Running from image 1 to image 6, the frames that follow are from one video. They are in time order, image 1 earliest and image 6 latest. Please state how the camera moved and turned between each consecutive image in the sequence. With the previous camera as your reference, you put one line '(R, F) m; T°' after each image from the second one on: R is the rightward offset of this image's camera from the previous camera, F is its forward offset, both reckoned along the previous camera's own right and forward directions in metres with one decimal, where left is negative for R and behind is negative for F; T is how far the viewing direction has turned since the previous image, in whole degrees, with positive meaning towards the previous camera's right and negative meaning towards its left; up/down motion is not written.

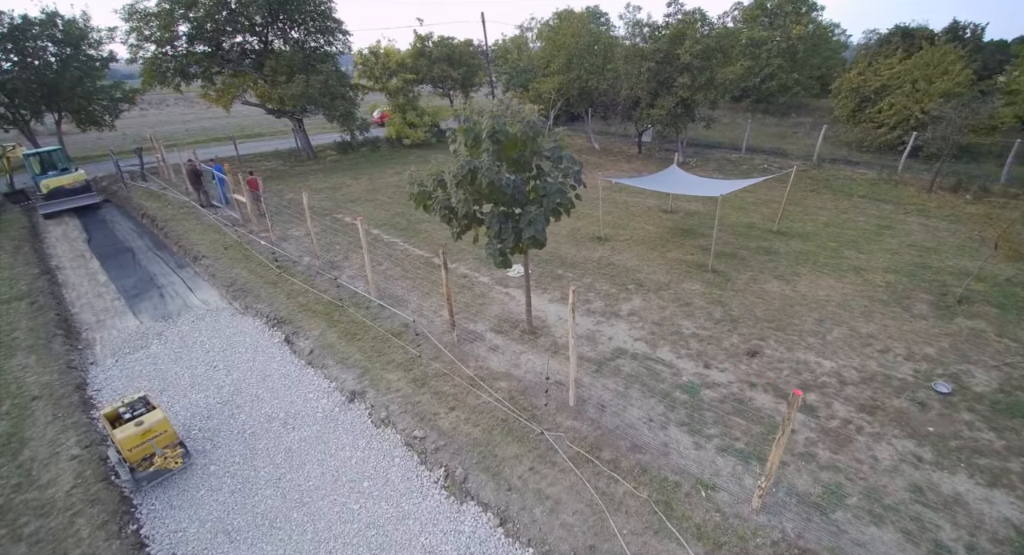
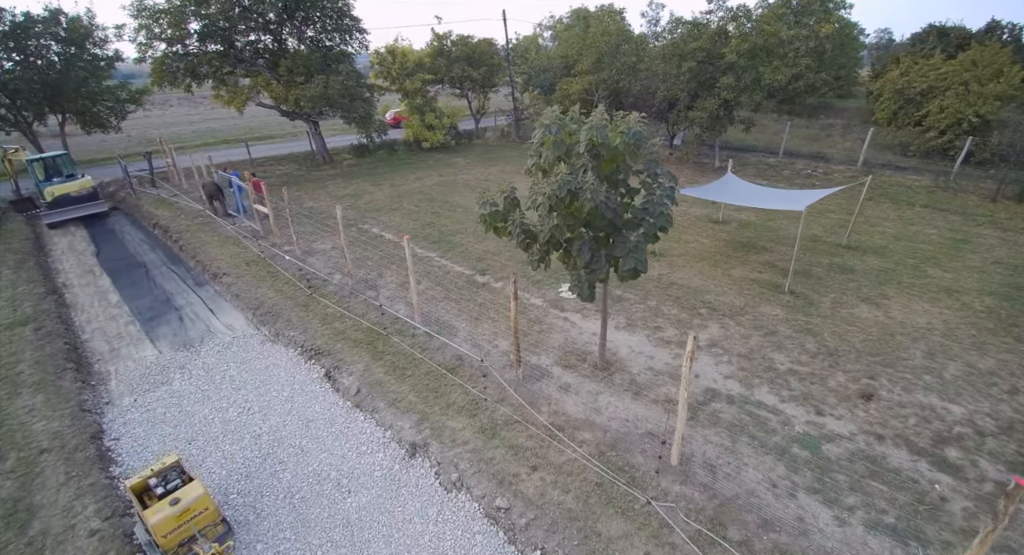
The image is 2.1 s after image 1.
(-1.0, +1.0) m; 0°
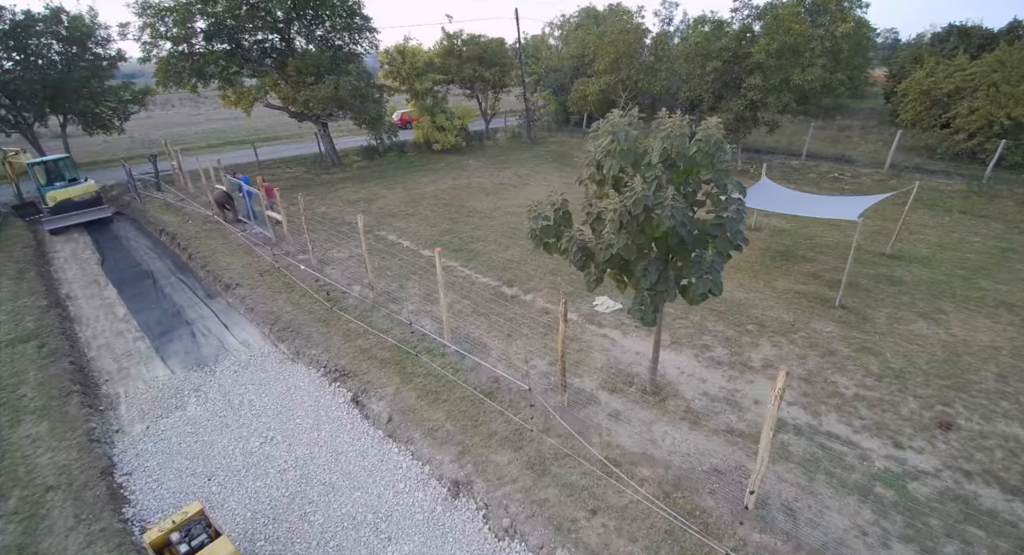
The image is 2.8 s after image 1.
(-0.6, +0.5) m; 0°
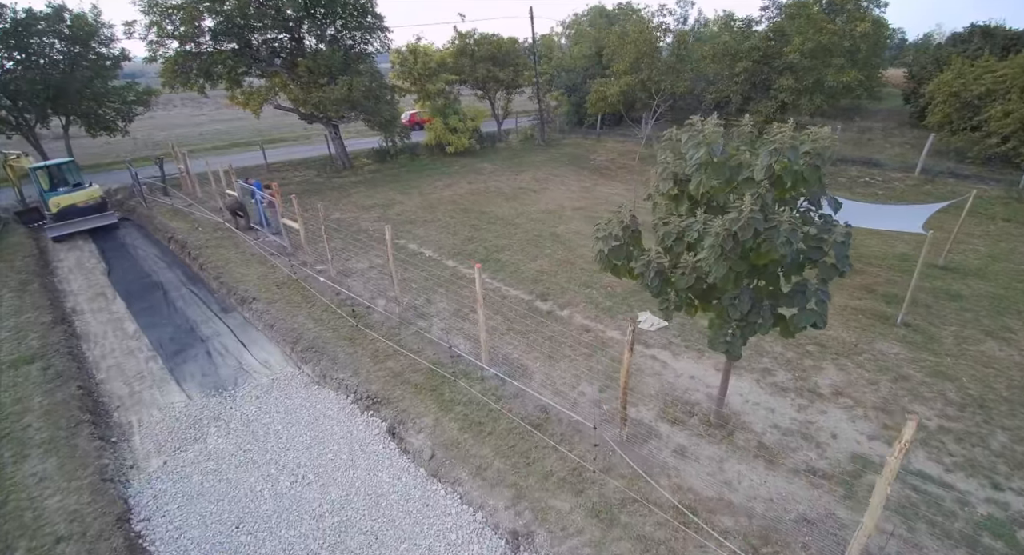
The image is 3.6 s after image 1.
(-0.6, +0.6) m; 0°
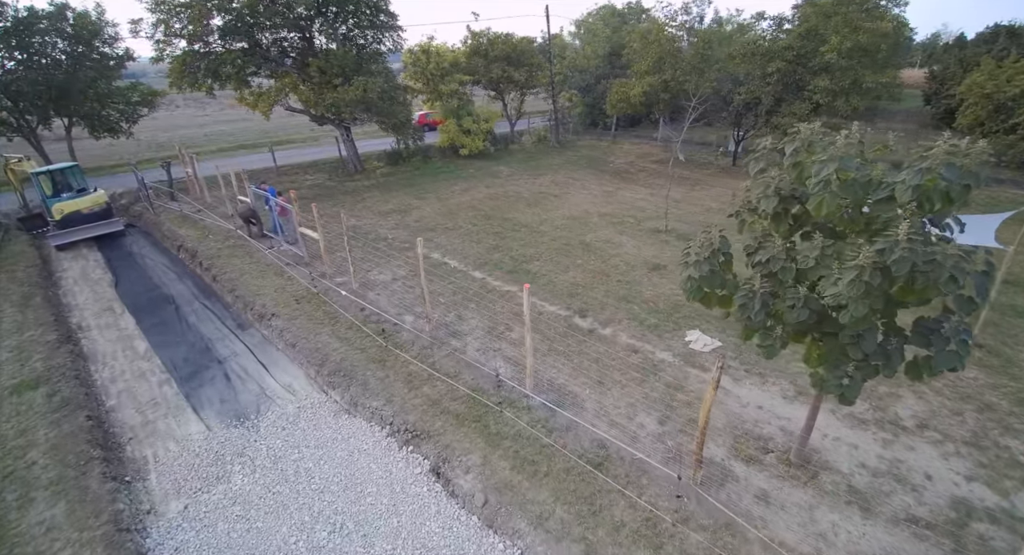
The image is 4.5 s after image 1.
(-0.6, +0.6) m; 0°
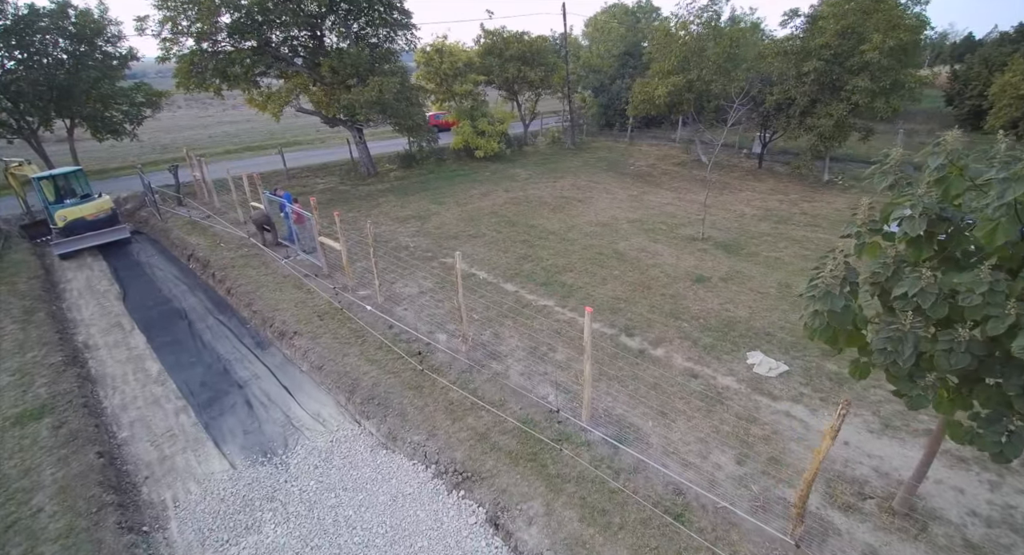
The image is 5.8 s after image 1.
(-0.7, +0.6) m; 0°
